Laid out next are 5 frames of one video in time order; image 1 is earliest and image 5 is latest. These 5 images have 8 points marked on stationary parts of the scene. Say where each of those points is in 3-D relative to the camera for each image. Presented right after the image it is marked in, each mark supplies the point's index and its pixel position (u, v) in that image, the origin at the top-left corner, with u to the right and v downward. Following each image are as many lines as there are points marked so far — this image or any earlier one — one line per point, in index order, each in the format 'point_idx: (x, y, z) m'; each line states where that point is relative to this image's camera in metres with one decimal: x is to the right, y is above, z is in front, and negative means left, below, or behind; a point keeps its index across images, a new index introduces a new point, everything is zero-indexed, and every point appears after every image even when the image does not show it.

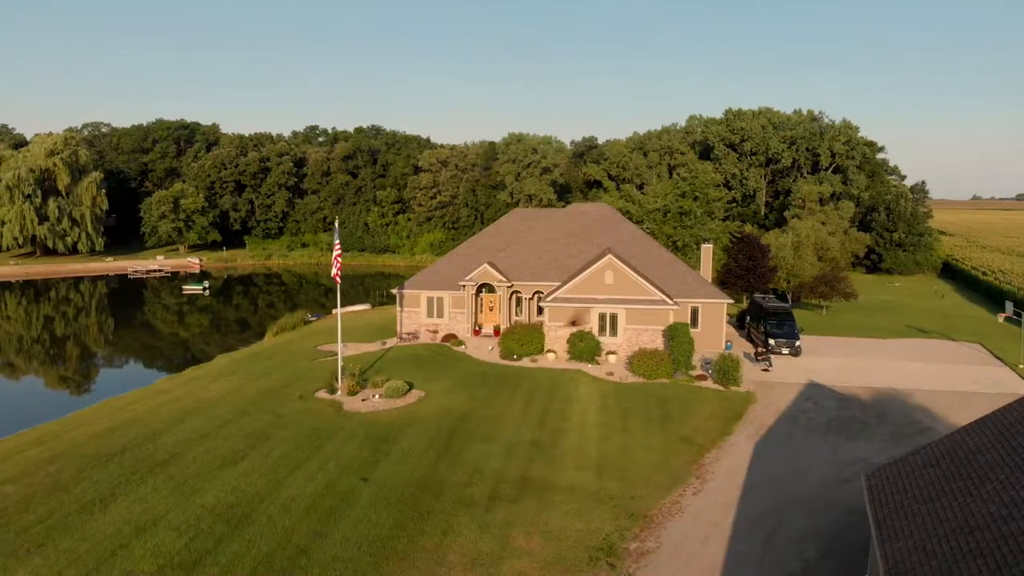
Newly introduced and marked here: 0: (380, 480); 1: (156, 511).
0: (-3.8, -5.5, +19.9) m
1: (-9.3, -5.8, +18.3) m
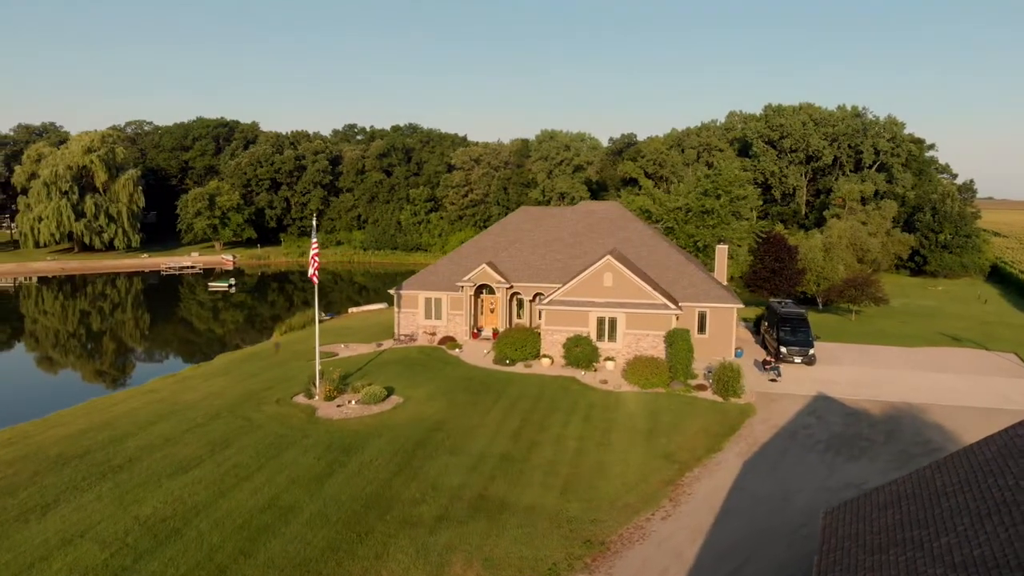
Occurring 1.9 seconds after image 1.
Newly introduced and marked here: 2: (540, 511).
0: (-5.0, -5.6, +18.8) m
1: (-10.6, -5.8, +17.6) m
2: (+0.7, -5.8, +18.3) m
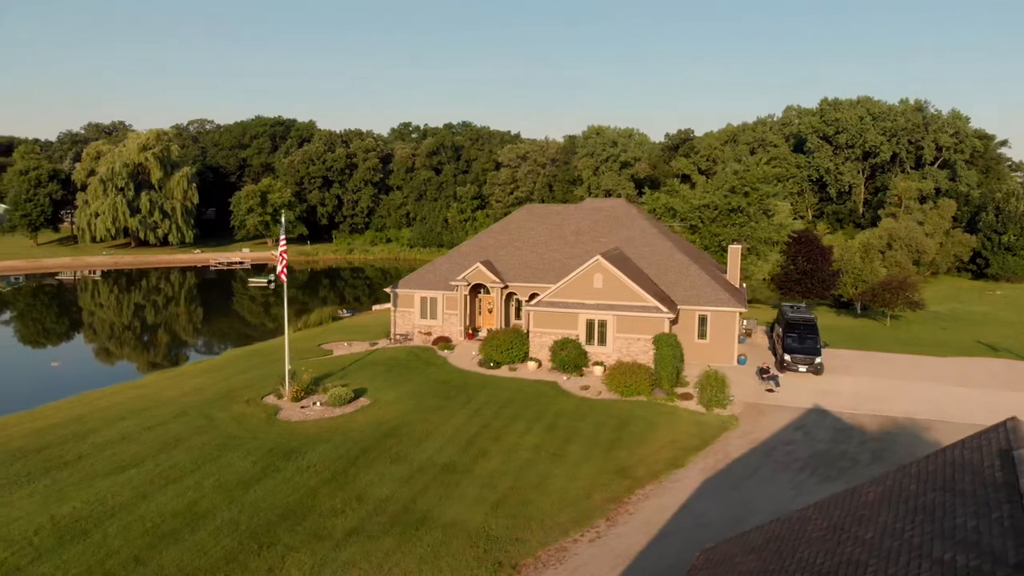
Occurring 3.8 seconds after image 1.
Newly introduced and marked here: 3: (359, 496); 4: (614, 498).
0: (-6.9, -5.6, +18.3) m
1: (-12.6, -5.8, +17.6) m
2: (-1.3, -5.9, +17.3) m
3: (-4.1, -5.5, +18.7) m
4: (+2.8, -5.8, +19.2) m
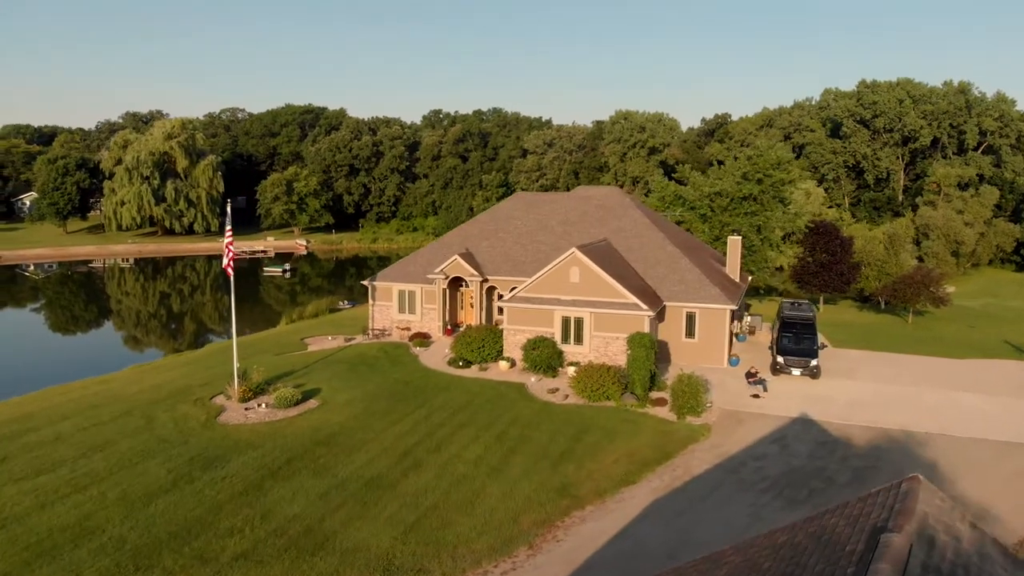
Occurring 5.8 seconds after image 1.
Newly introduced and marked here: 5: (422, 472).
0: (-8.9, -5.5, +17.0) m
1: (-14.7, -5.7, +16.6) m
2: (-3.4, -5.9, +15.7) m
3: (-6.1, -5.5, +17.2) m
4: (+0.8, -5.8, +17.4) m
5: (-2.5, -5.2, +19.7) m
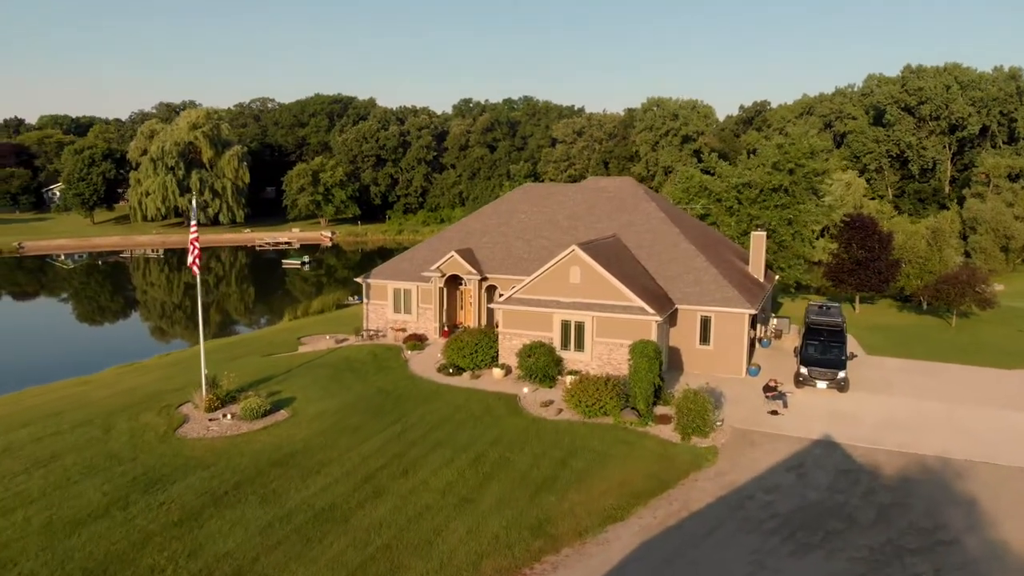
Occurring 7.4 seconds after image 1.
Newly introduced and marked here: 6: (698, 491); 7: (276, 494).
0: (-9.8, -5.7, +15.1) m
1: (-15.5, -5.8, +15.0) m
2: (-4.3, -6.1, +13.5) m
3: (-6.9, -5.7, +15.2) m
4: (0.0, -6.0, +15.1) m
5: (-3.2, -5.3, +17.5) m
6: (+4.9, -5.4, +18.4) m
7: (-5.9, -5.2, +17.8) m
